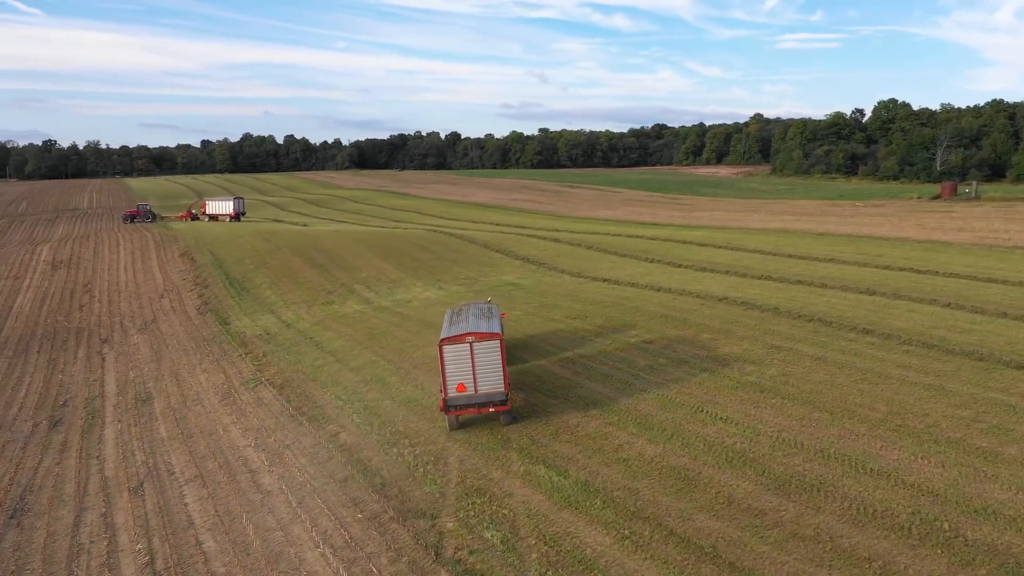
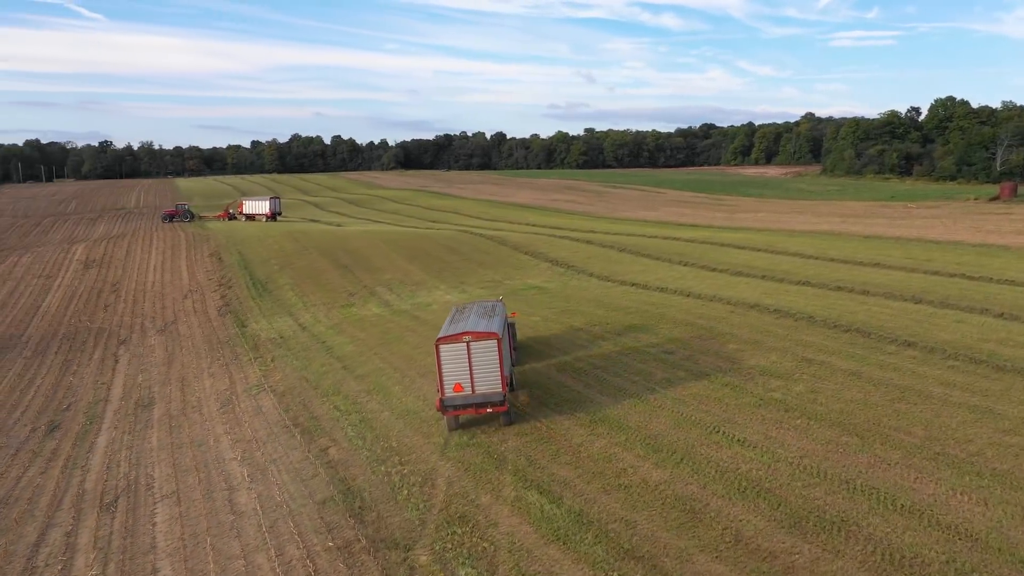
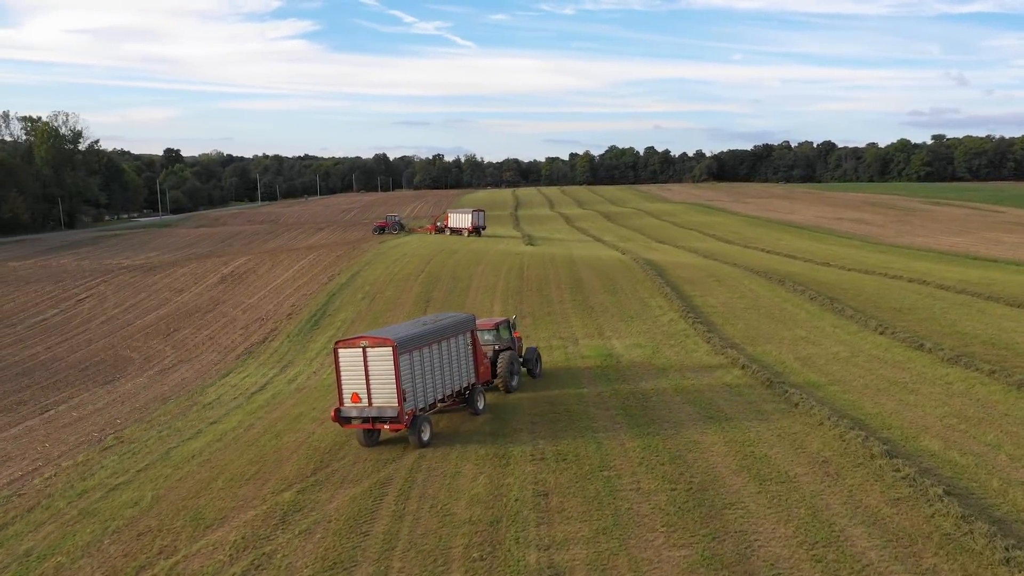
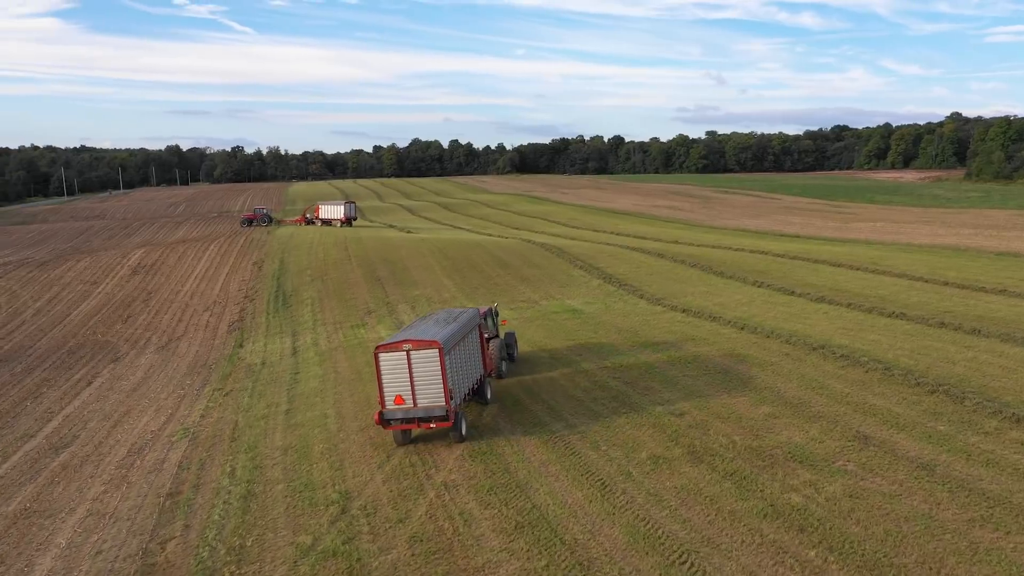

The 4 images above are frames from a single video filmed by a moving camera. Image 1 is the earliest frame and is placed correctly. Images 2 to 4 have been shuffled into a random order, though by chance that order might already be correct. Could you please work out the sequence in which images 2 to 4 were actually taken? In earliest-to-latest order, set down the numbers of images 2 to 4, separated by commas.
2, 4, 3
